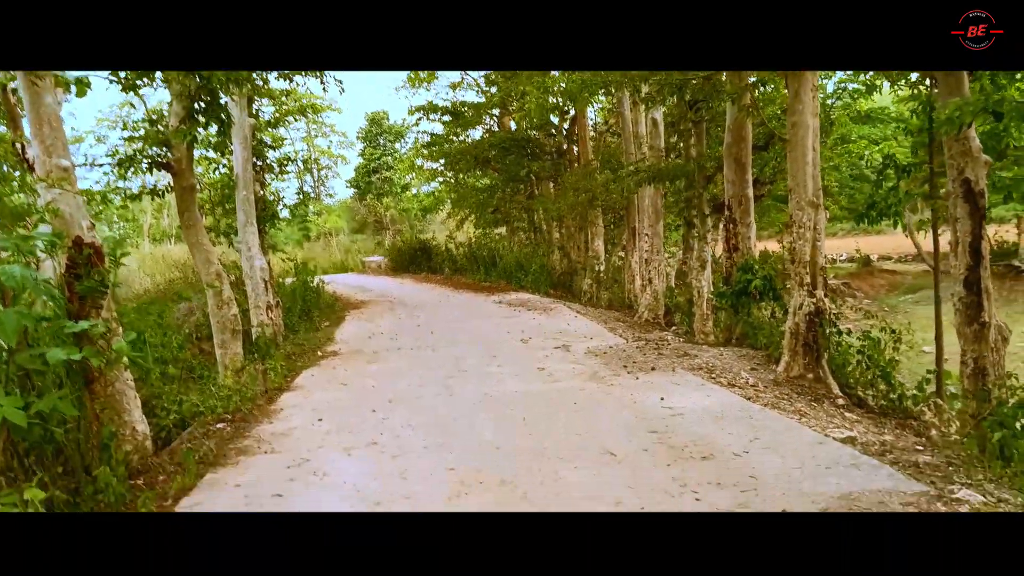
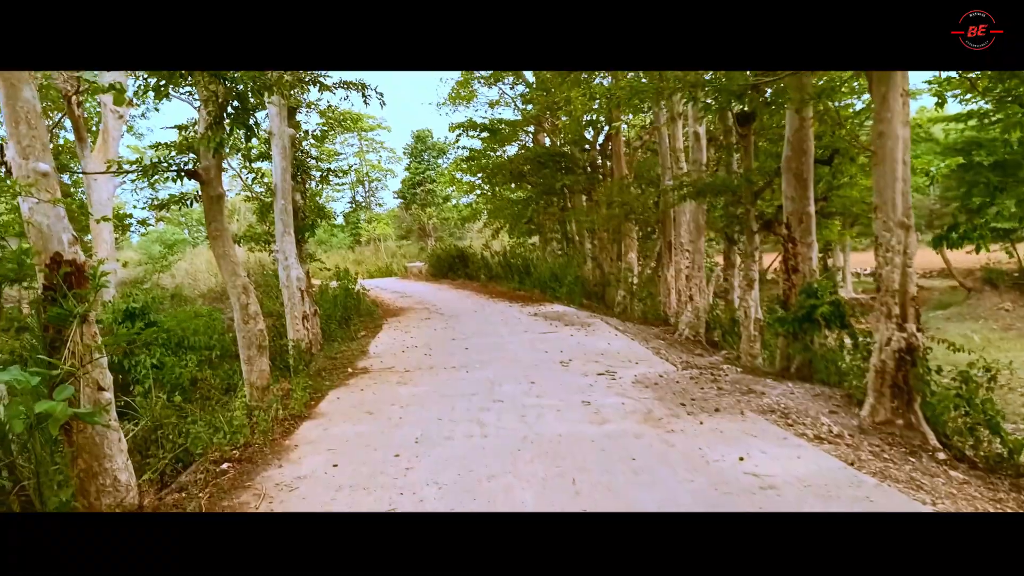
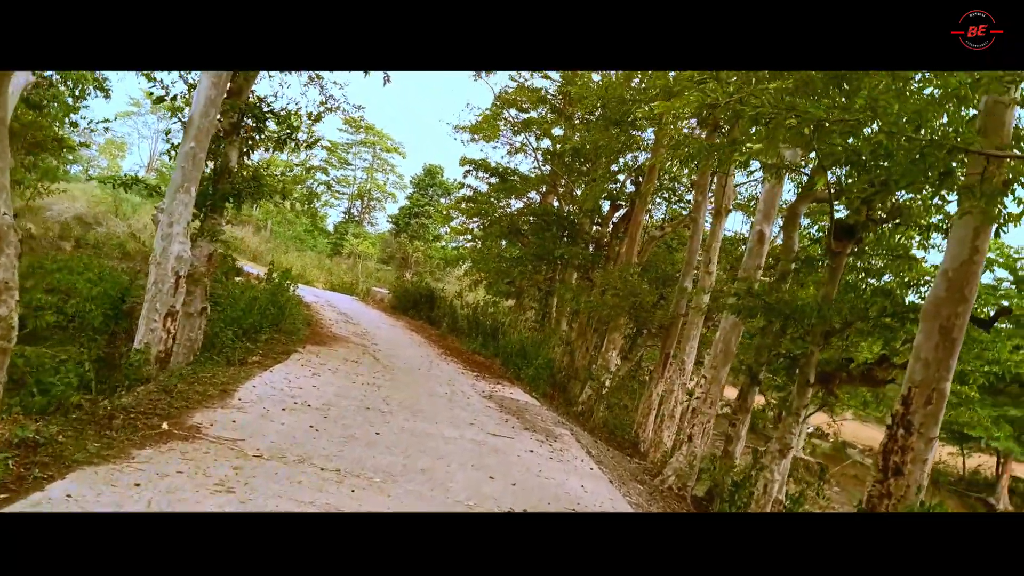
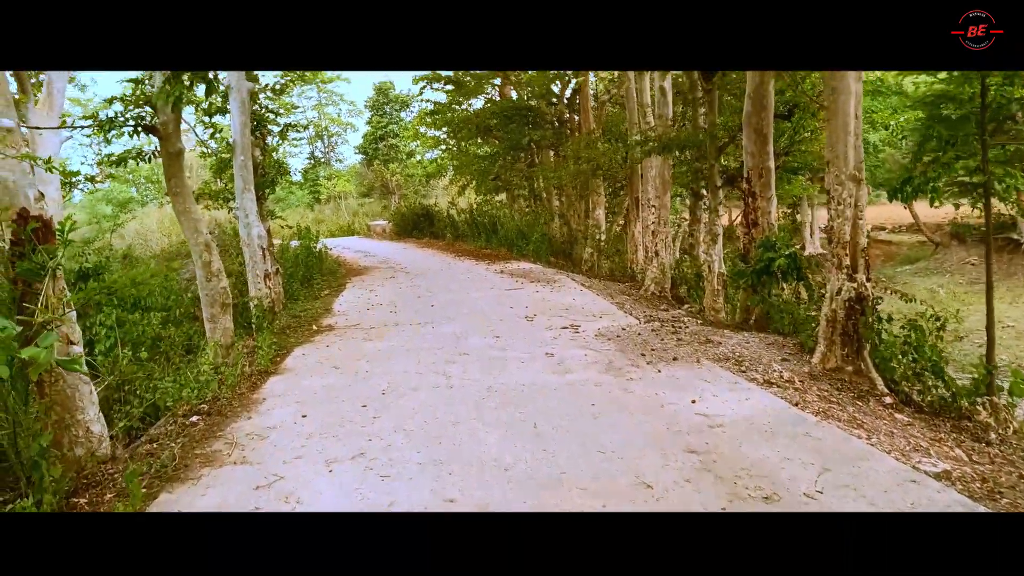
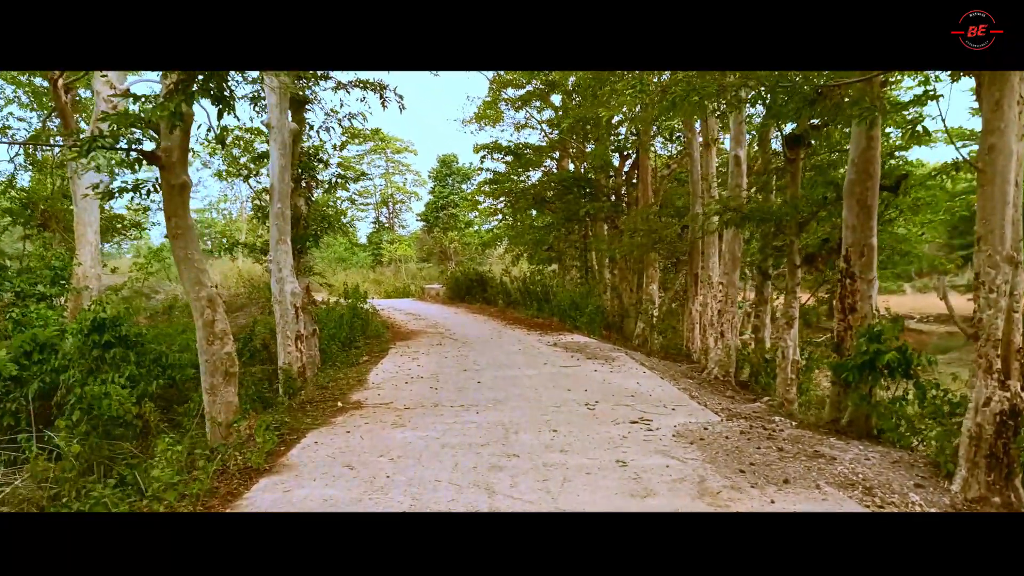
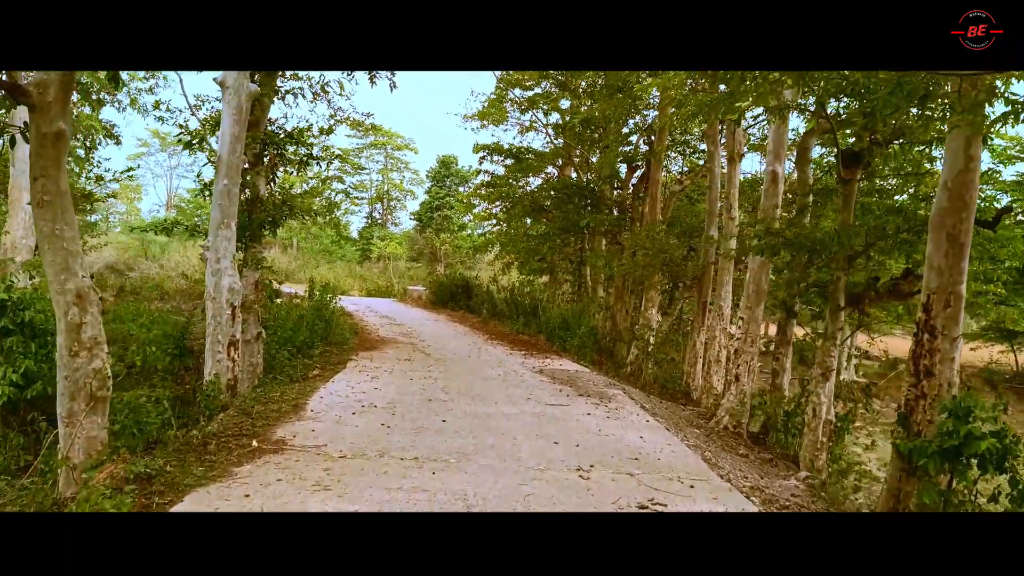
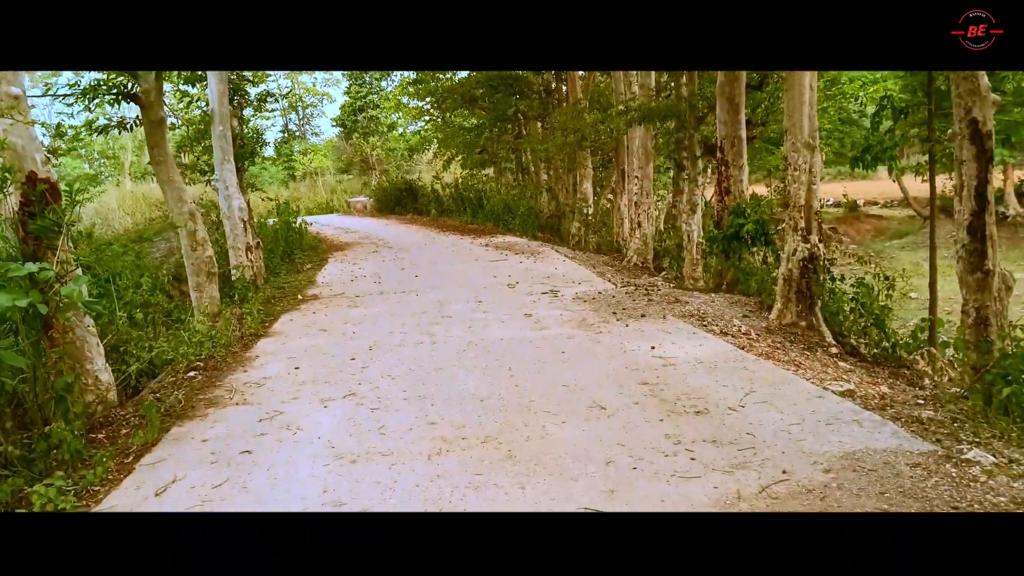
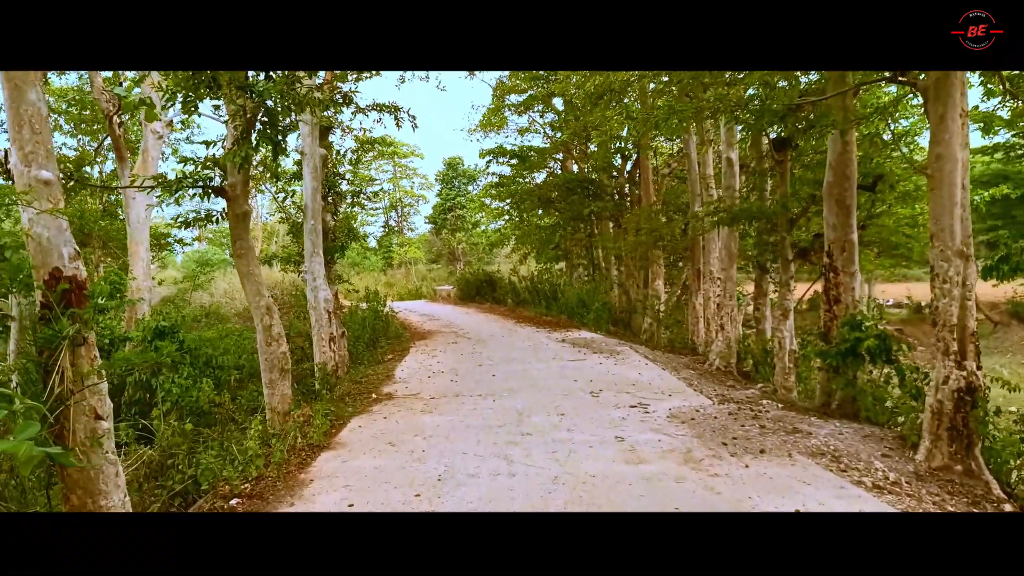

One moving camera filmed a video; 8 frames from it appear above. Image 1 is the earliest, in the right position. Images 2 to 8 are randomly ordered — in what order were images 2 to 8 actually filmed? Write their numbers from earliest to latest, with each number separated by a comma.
7, 4, 2, 8, 5, 6, 3
